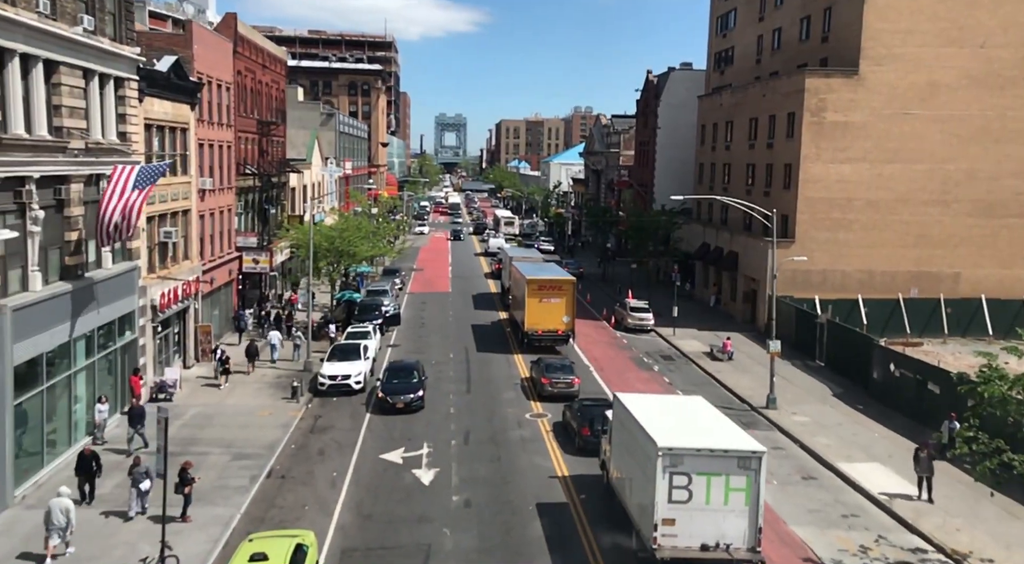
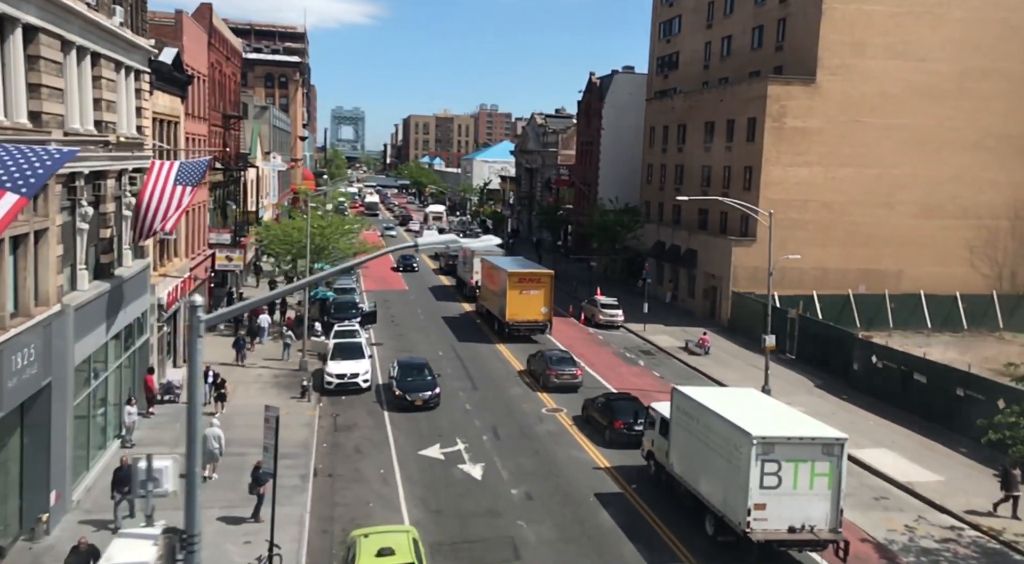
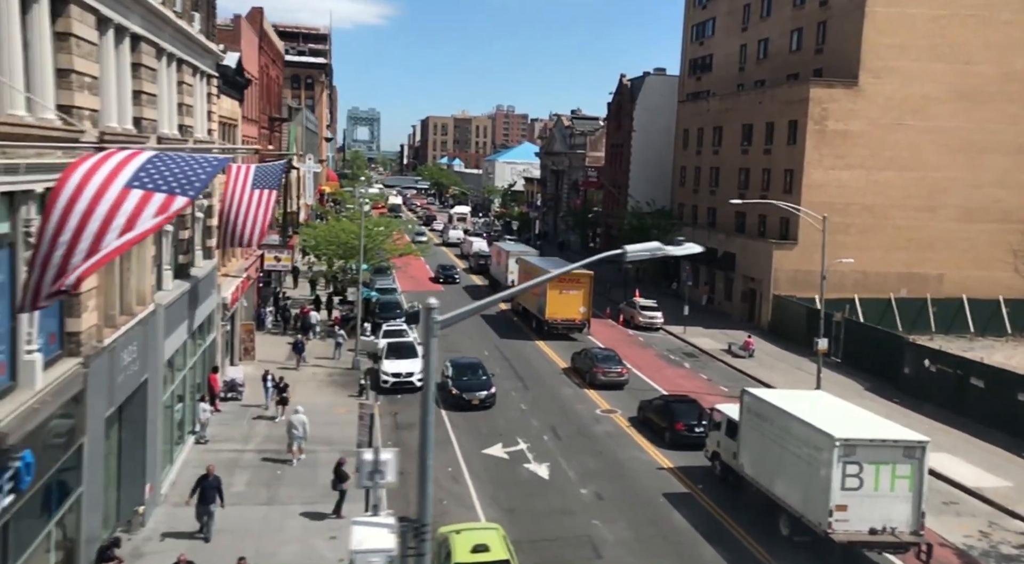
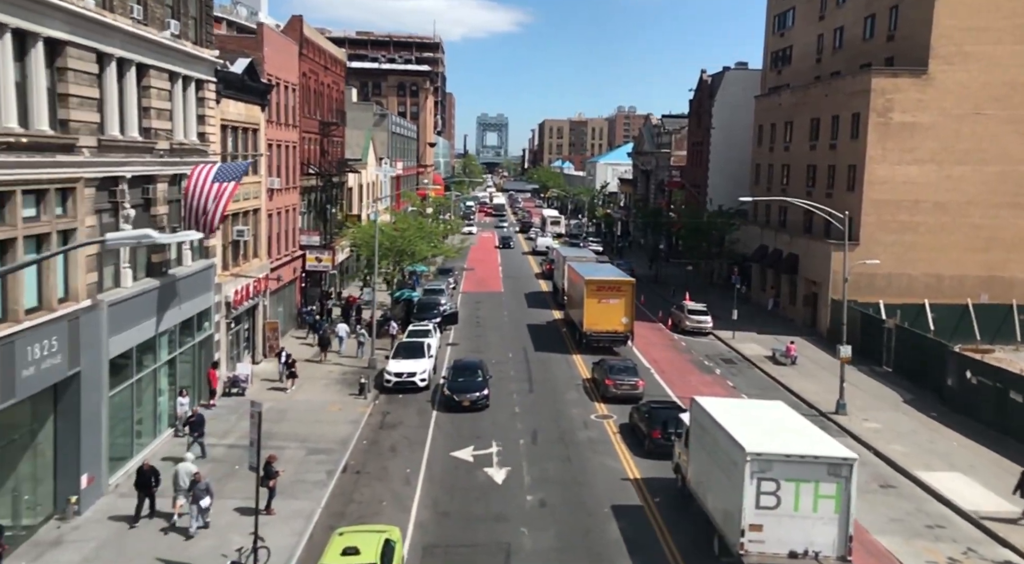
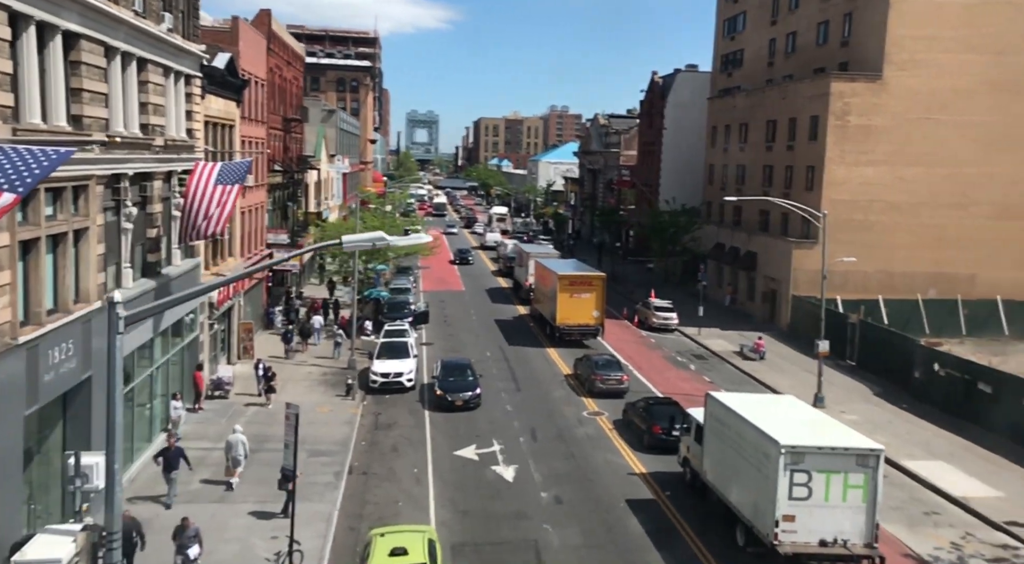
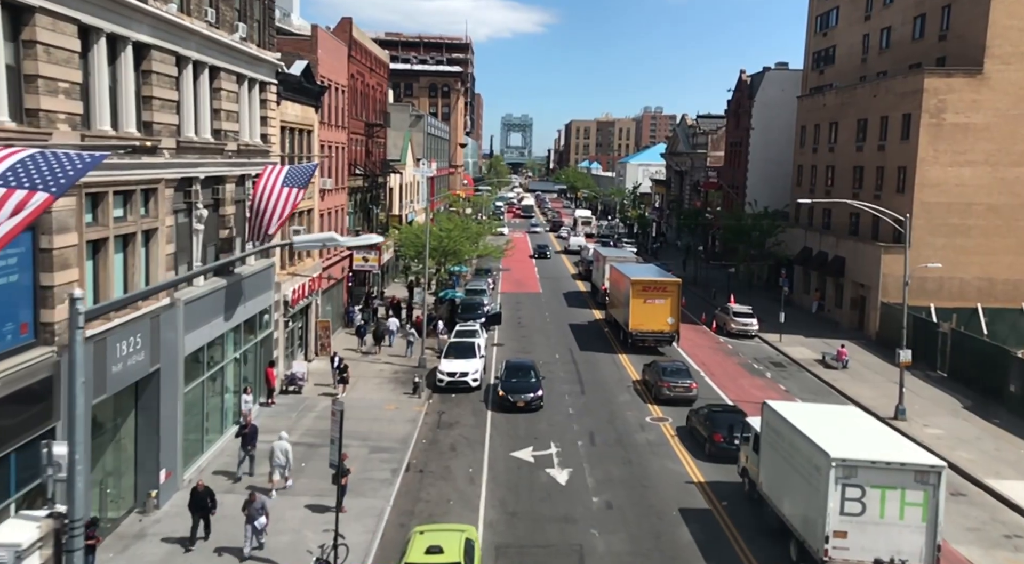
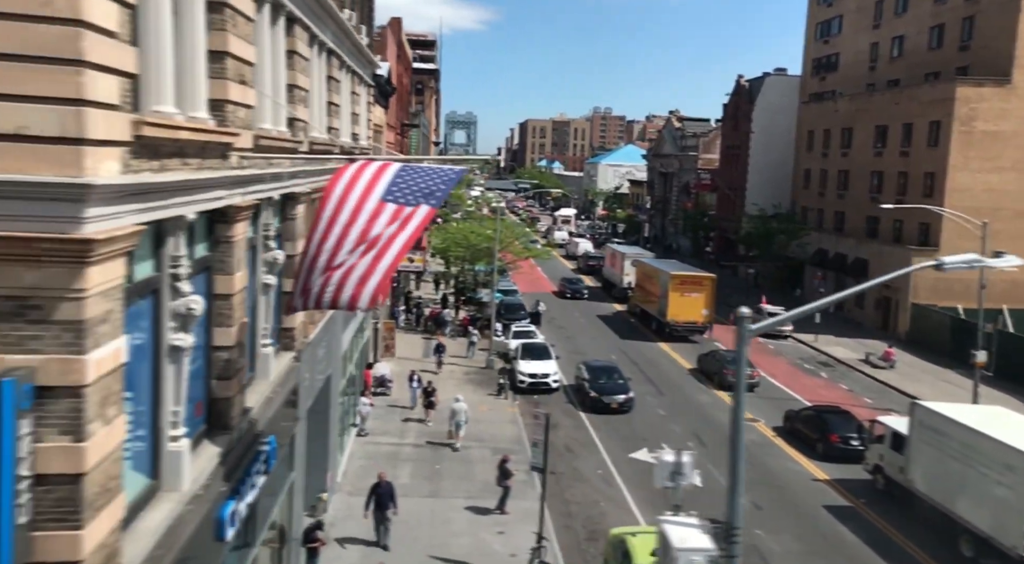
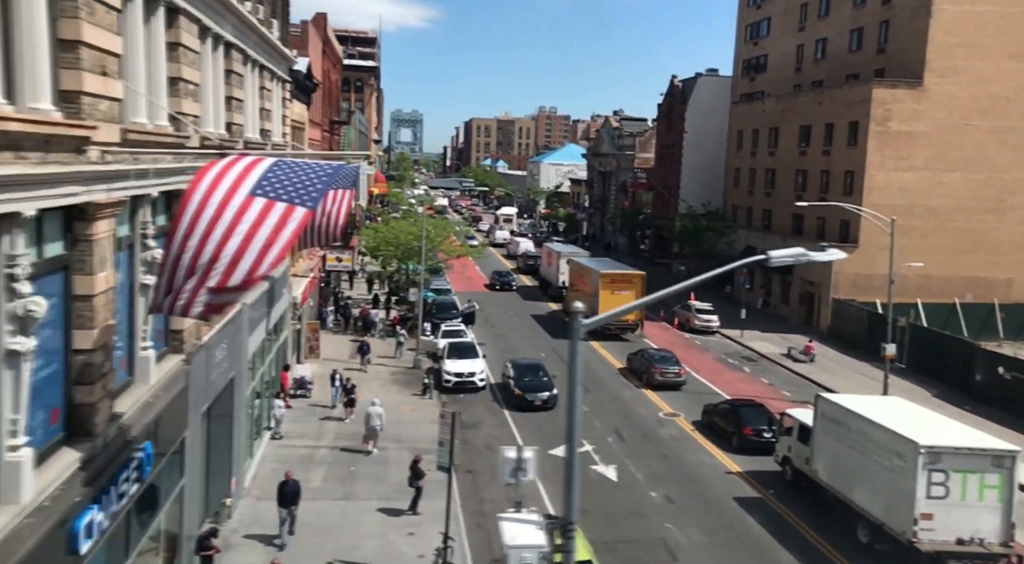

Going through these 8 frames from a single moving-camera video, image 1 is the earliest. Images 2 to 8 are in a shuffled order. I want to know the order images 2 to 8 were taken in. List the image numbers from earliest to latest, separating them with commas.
4, 6, 5, 2, 3, 8, 7
